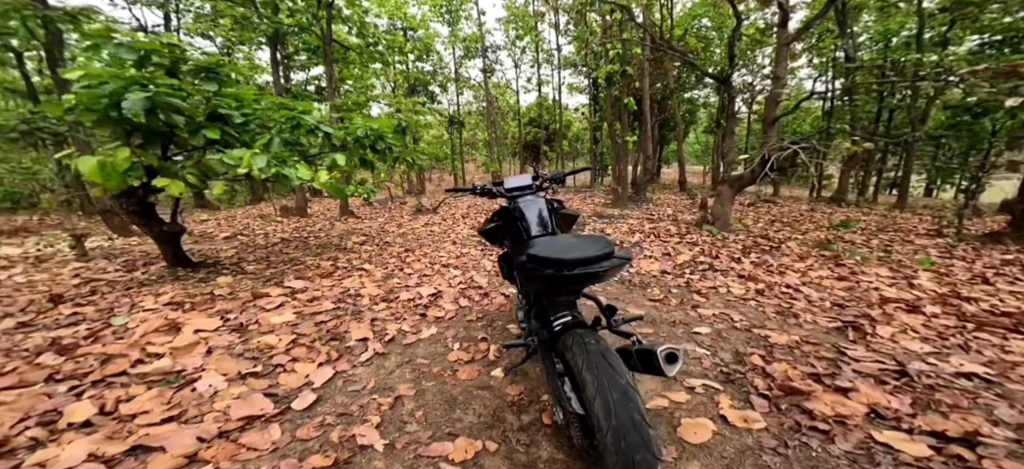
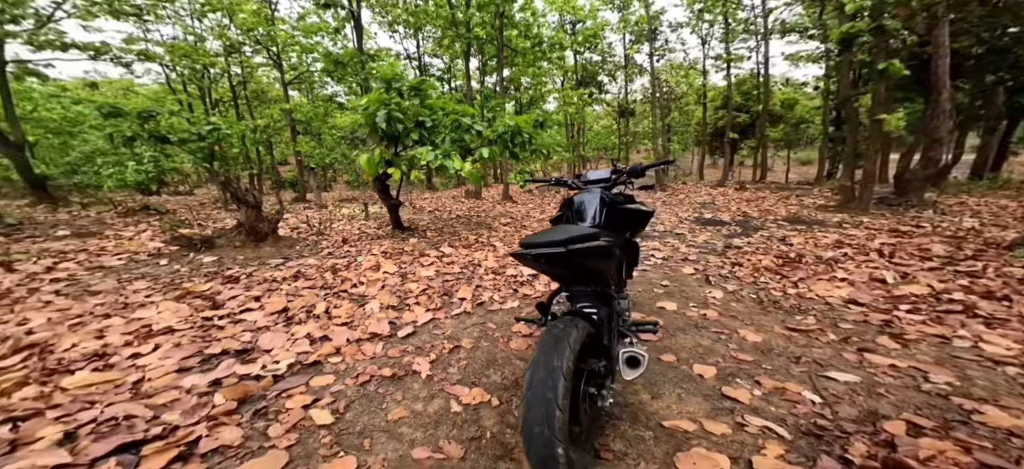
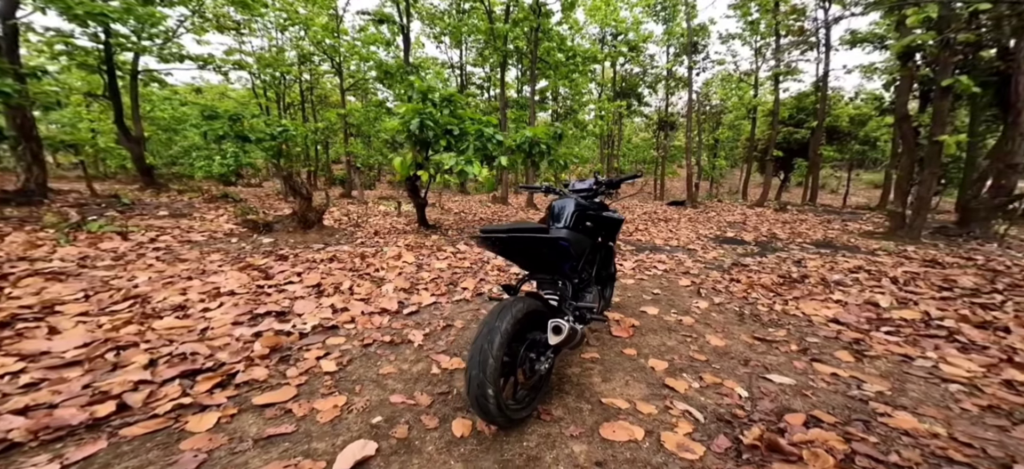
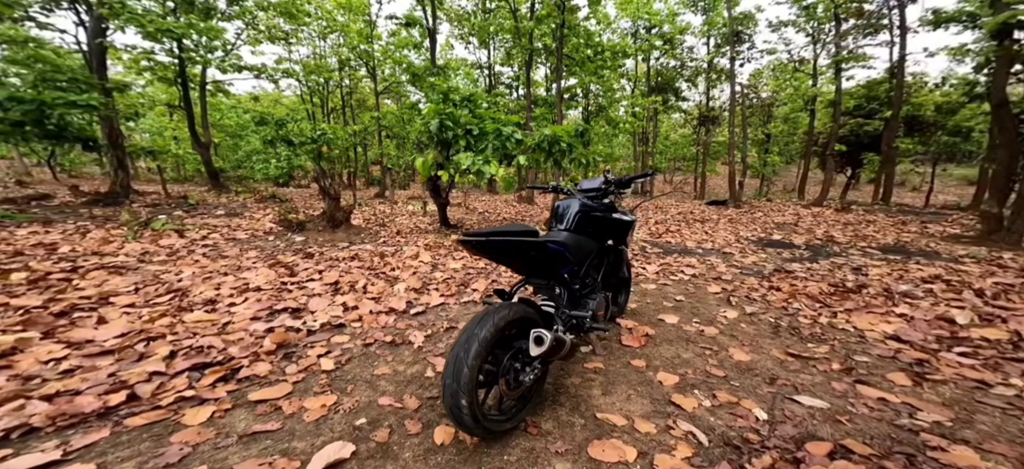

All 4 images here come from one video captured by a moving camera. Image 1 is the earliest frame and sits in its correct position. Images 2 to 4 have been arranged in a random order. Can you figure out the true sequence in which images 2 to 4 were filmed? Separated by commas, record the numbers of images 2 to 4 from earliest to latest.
2, 4, 3
